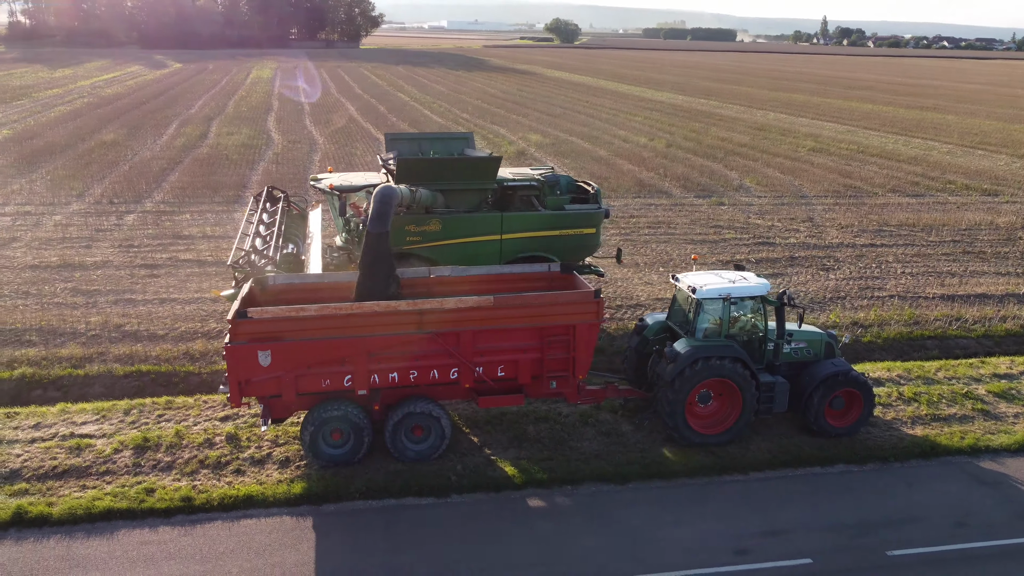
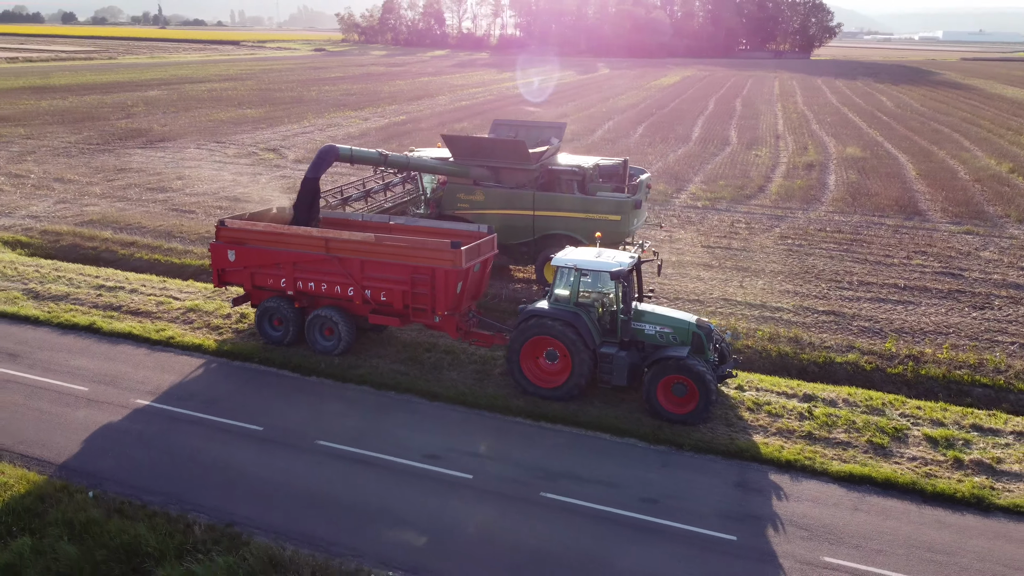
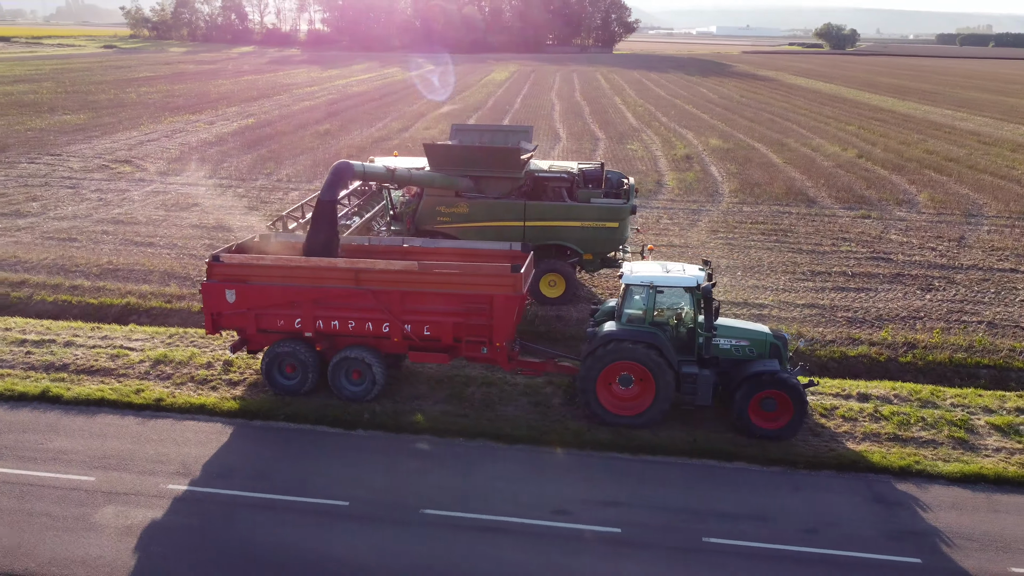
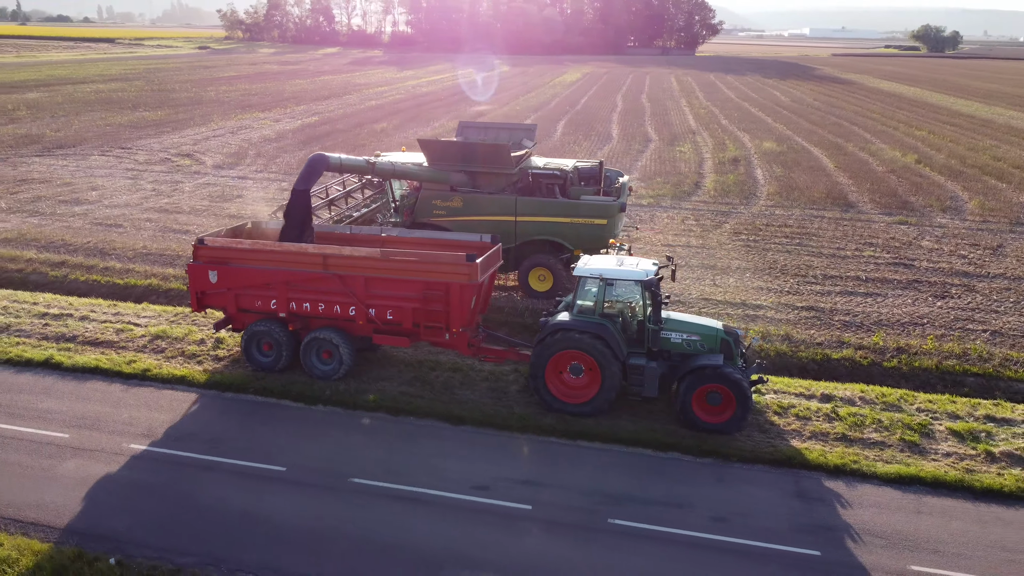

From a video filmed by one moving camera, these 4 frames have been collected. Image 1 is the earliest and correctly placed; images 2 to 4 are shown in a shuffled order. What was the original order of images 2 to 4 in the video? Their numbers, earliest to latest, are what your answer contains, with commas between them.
3, 4, 2
